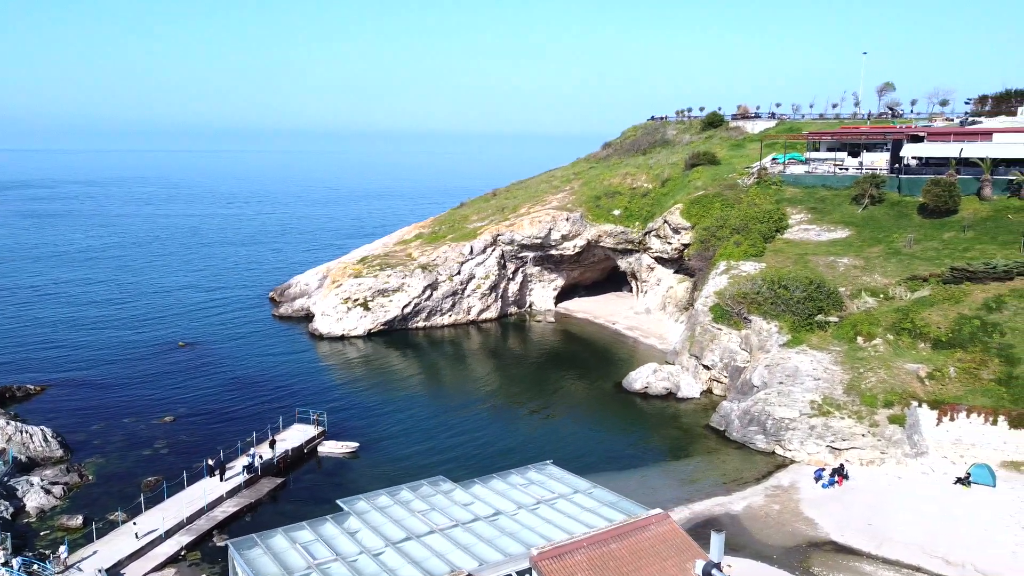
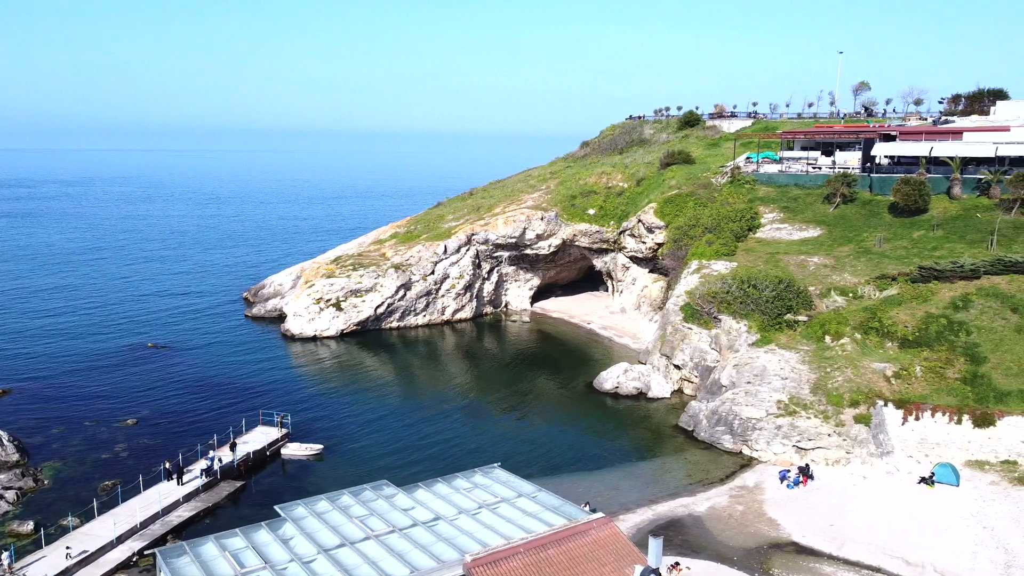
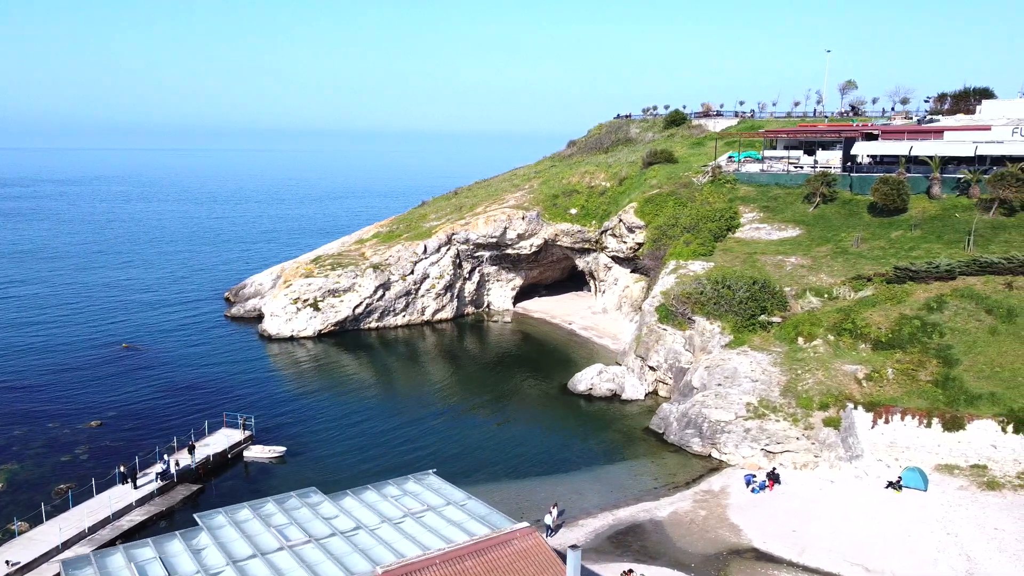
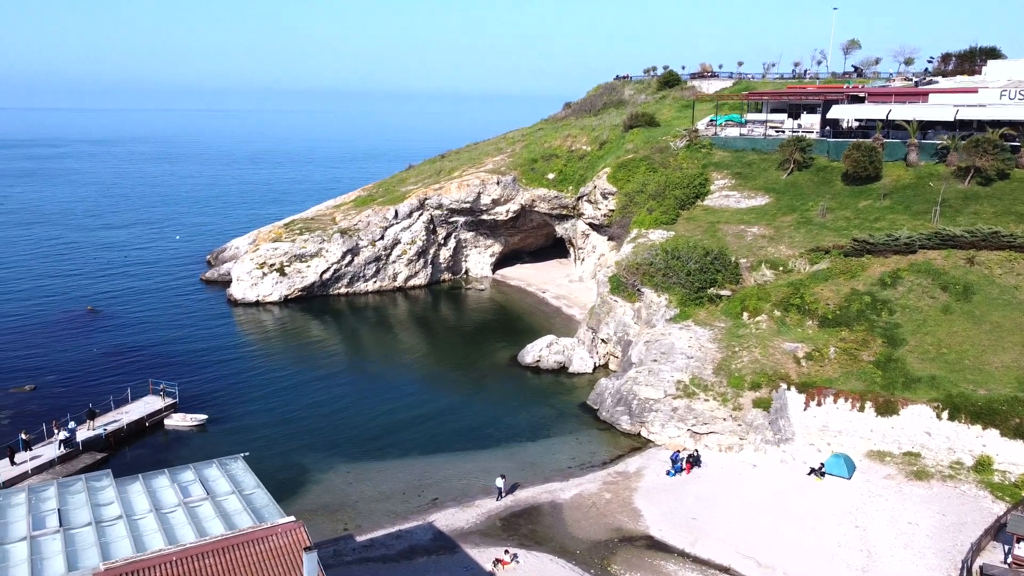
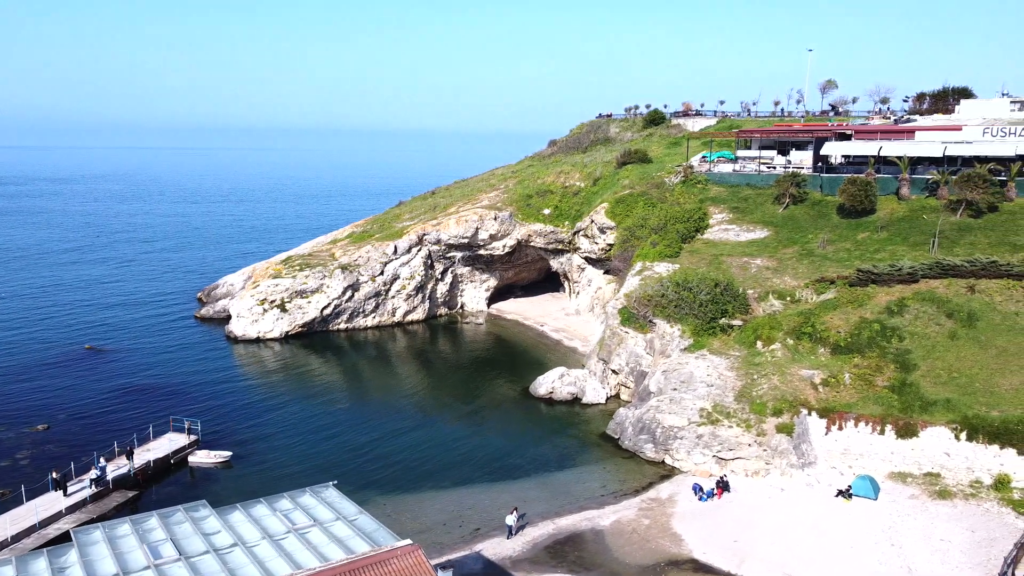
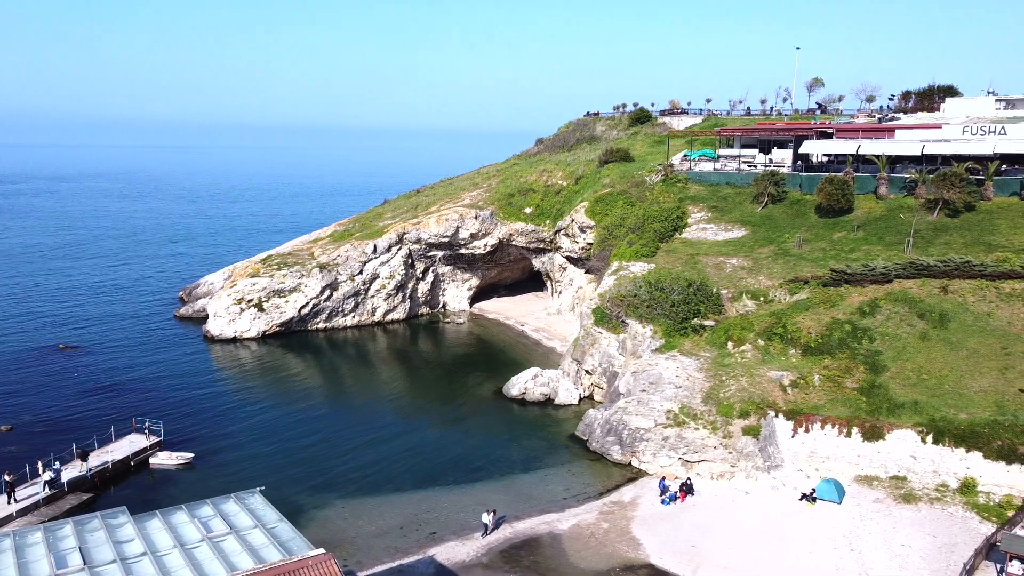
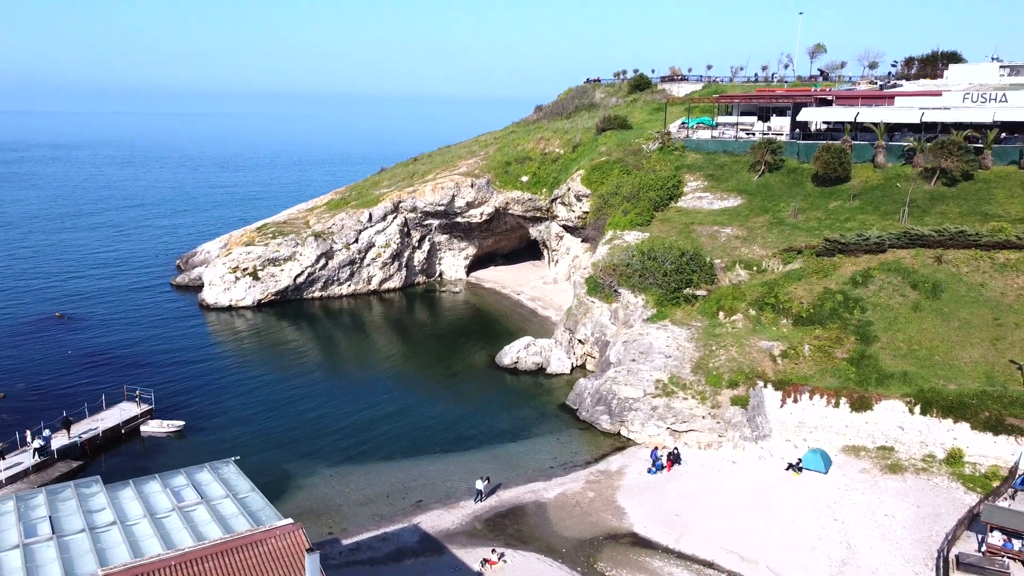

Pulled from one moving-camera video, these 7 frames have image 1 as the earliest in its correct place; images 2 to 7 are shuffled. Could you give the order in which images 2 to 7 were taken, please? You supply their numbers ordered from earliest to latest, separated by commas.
2, 3, 5, 6, 7, 4
